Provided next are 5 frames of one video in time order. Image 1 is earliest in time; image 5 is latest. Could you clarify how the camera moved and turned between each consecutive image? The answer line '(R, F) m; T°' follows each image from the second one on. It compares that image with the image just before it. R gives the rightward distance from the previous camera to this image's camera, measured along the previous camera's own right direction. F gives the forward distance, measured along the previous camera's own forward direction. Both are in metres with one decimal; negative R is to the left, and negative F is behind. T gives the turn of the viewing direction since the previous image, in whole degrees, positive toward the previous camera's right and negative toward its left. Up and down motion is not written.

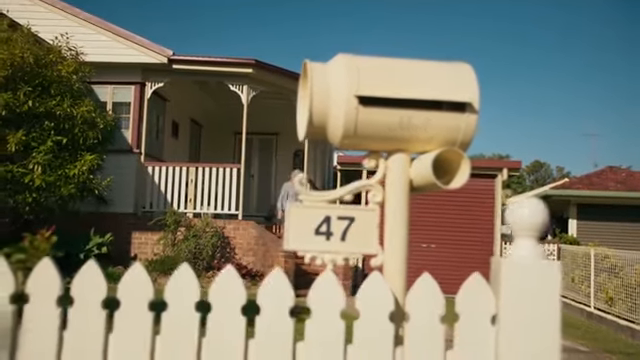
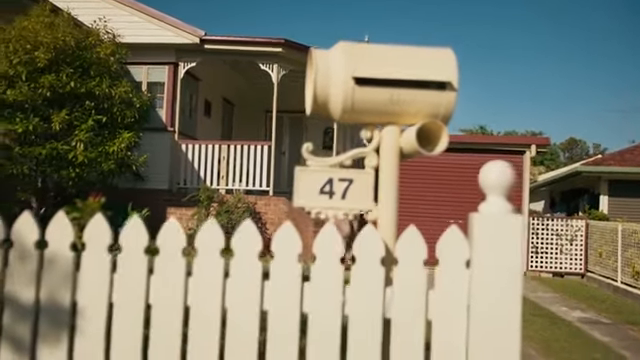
(+0.1, -0.4) m; -3°
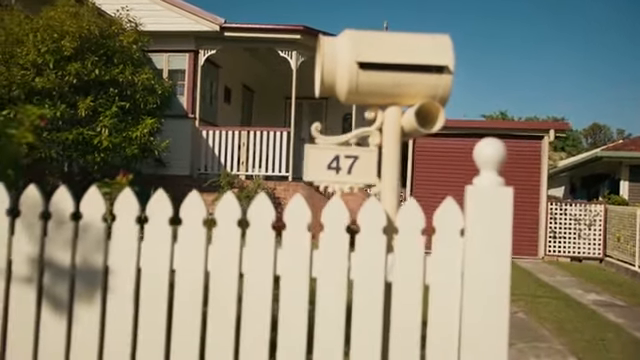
(+0.1, -0.2) m; -2°
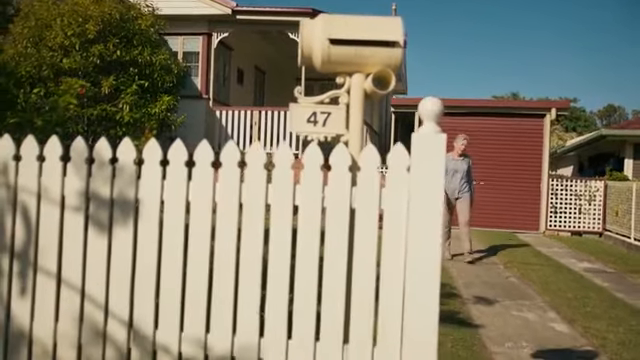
(+0.2, -0.8) m; -1°
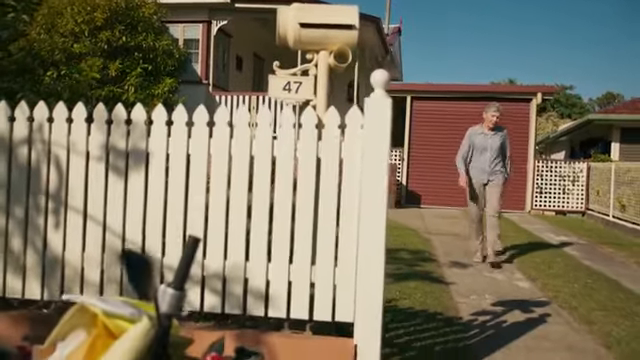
(+0.2, -0.9) m; 0°
